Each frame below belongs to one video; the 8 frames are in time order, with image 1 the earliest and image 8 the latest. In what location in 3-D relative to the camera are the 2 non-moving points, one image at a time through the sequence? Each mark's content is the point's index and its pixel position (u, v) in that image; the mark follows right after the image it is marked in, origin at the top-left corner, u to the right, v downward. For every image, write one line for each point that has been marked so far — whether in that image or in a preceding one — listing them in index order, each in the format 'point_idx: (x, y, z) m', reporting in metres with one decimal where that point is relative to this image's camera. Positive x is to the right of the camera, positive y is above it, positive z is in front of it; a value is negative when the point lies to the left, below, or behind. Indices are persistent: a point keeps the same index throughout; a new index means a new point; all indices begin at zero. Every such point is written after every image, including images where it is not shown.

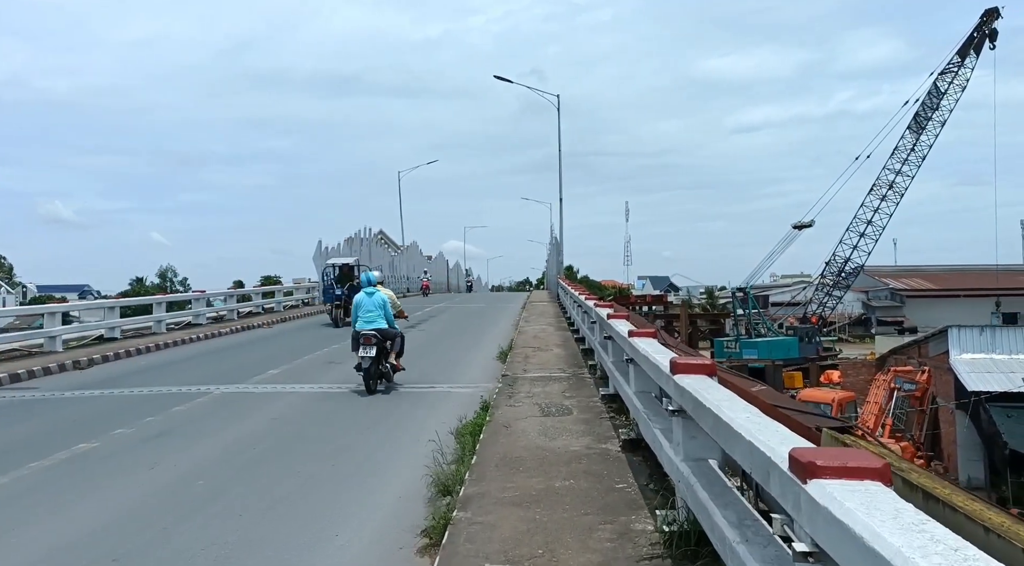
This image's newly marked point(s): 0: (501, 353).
0: (-0.2, -1.3, +14.2) m
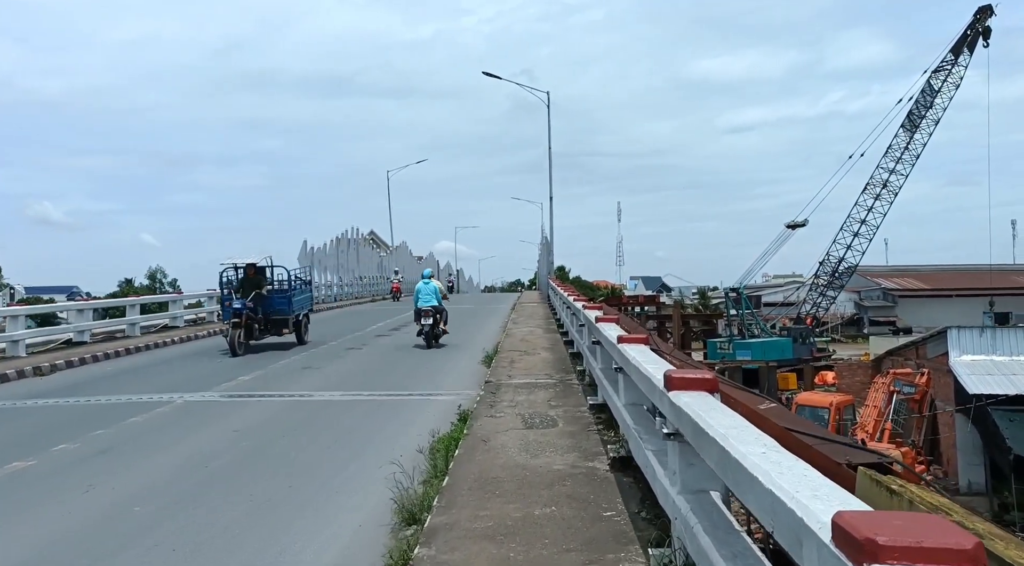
0: (-0.4, -1.3, +13.5) m
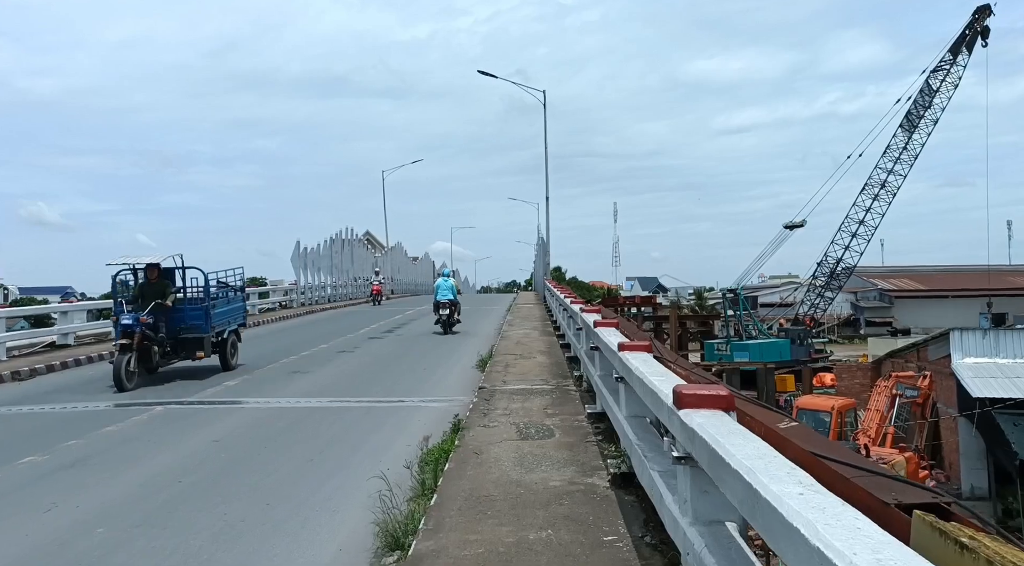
0: (-0.5, -1.3, +13.1) m
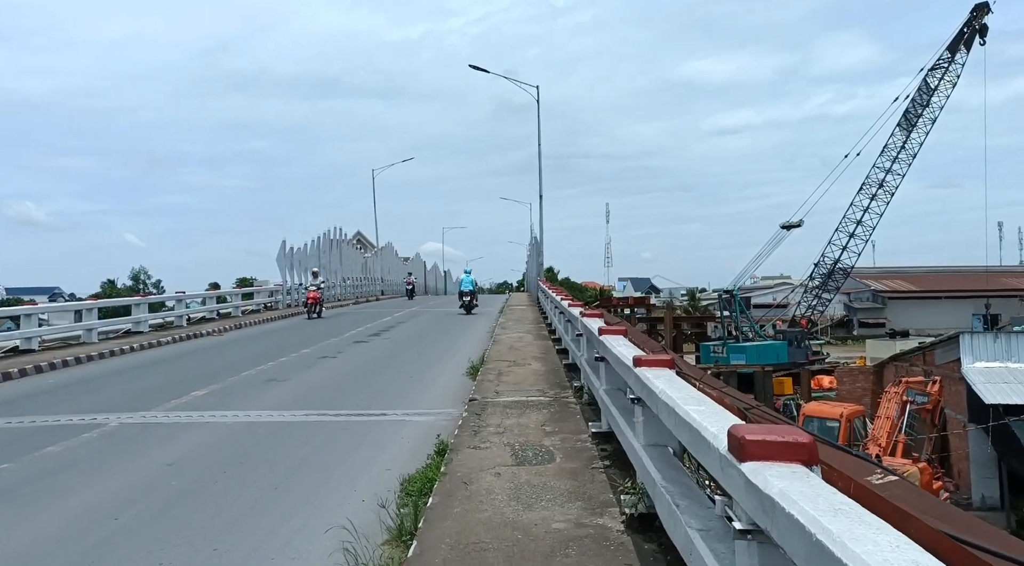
0: (-0.6, -1.3, +12.2) m
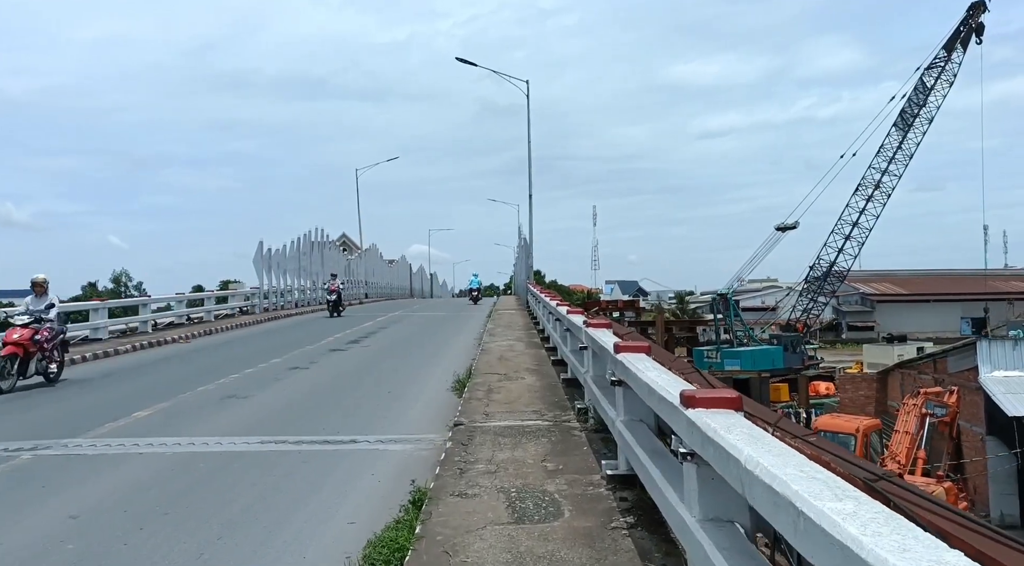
0: (-0.7, -1.4, +10.9) m
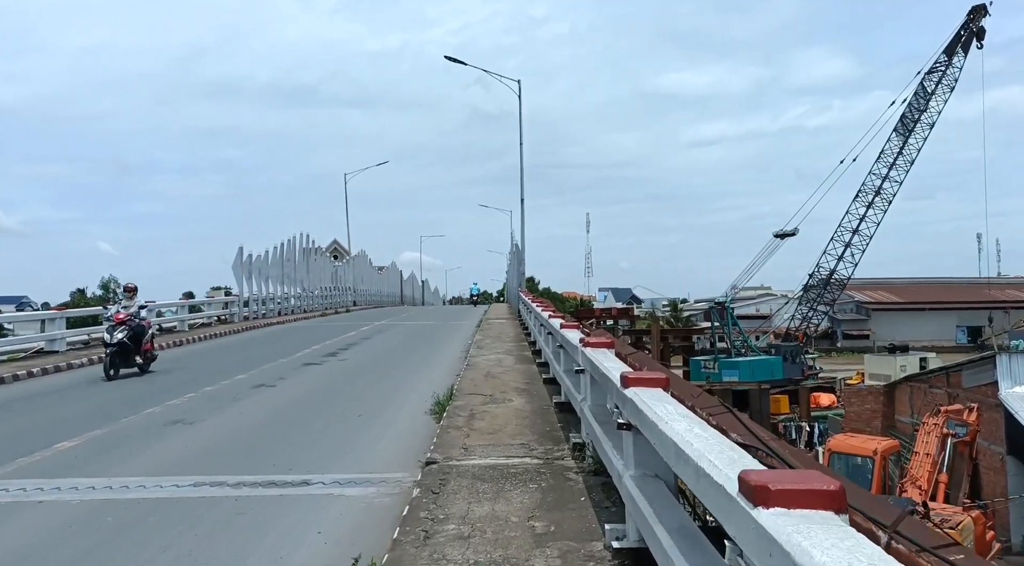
0: (-0.9, -1.5, +9.6) m
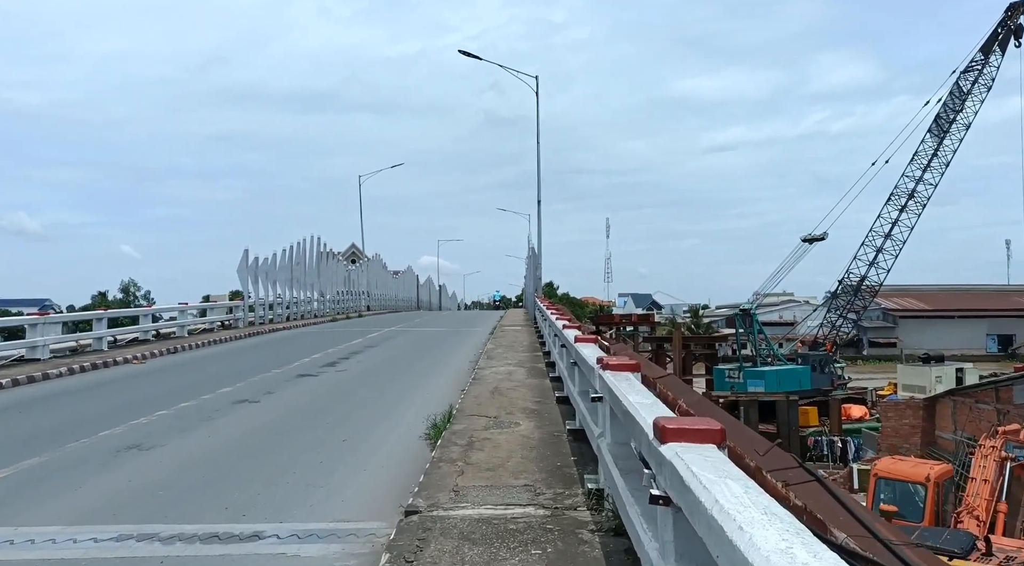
0: (-0.8, -1.5, +8.3) m
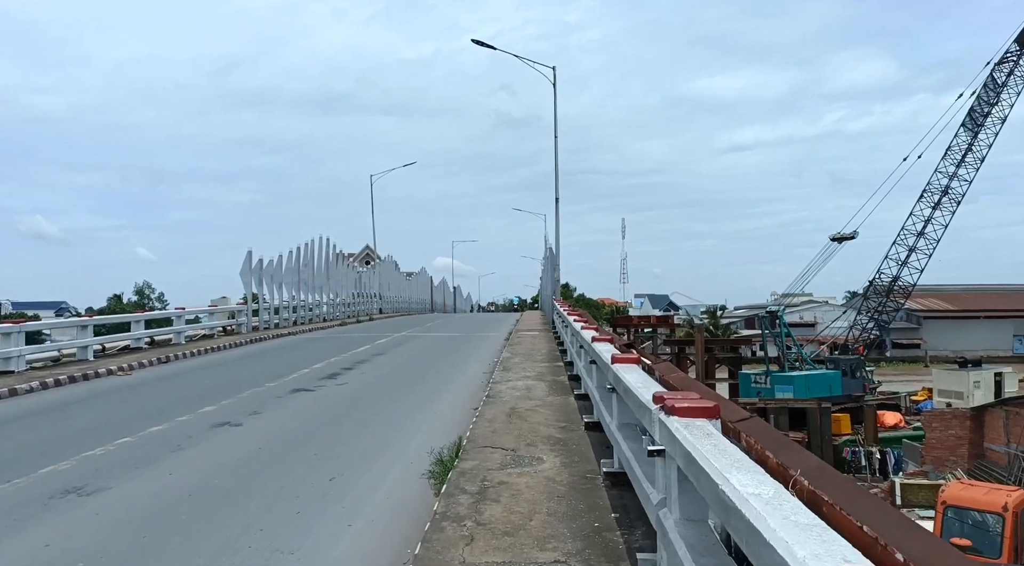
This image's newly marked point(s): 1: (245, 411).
0: (-0.6, -1.6, +6.9) m
1: (-3.5, -1.7, +10.7) m
